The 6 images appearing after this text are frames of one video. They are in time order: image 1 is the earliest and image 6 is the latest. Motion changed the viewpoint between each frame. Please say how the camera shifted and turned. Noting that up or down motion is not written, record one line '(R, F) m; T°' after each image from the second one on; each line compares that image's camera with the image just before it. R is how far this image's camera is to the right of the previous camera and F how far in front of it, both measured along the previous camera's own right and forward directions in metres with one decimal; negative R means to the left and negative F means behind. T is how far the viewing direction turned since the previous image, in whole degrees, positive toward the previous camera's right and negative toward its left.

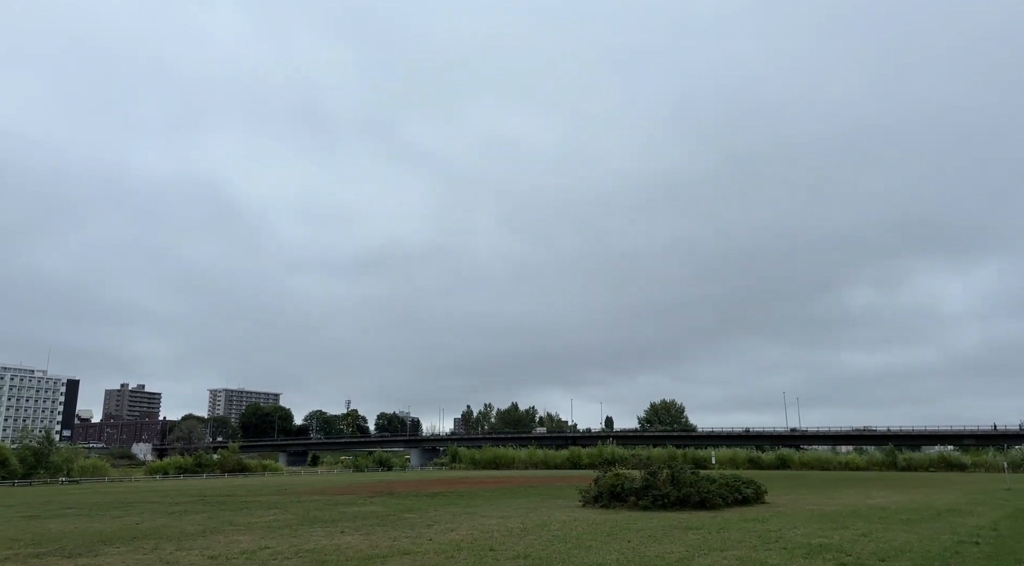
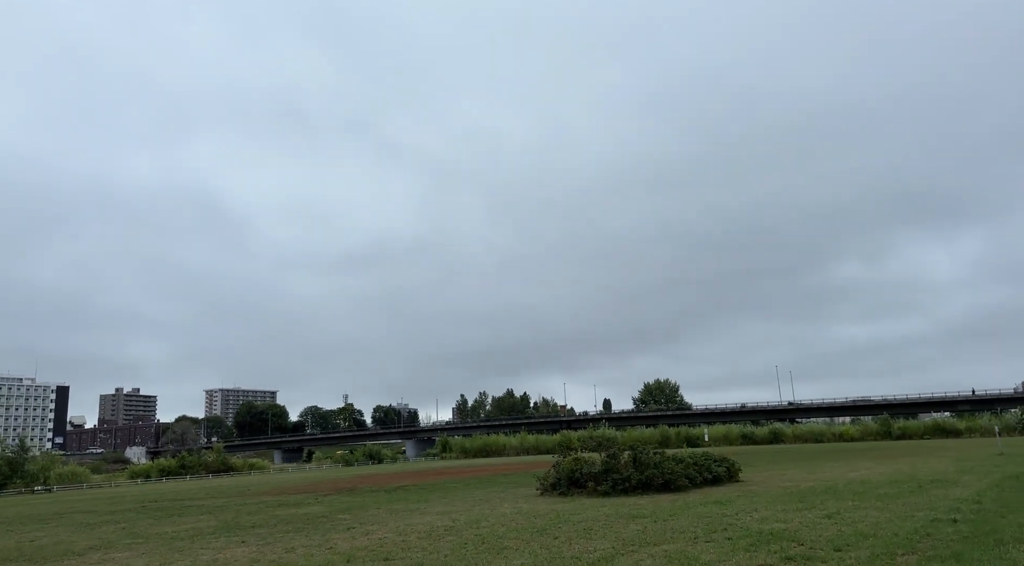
(+2.6, +2.7) m; 0°
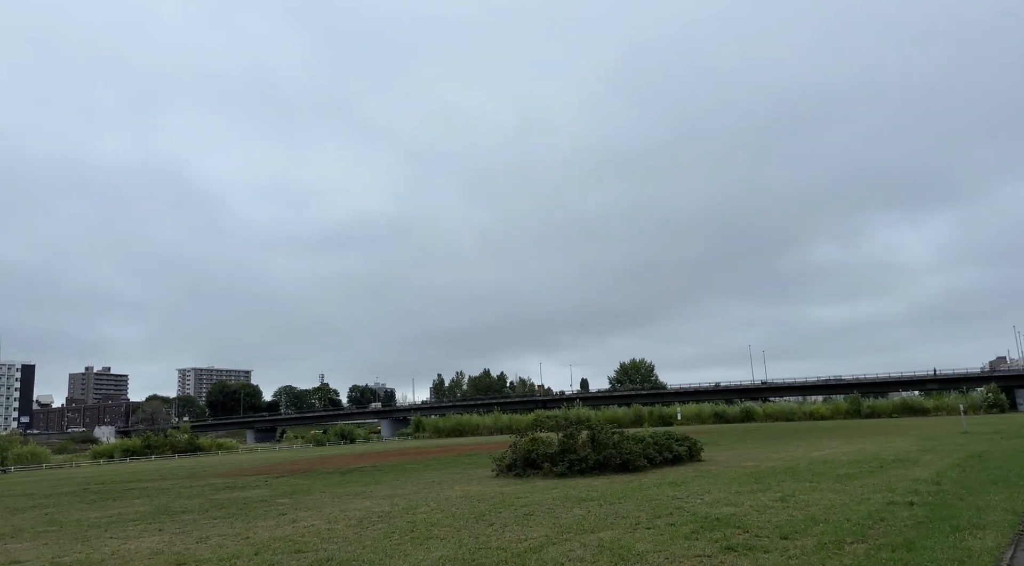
(+1.1, +1.3) m; +1°
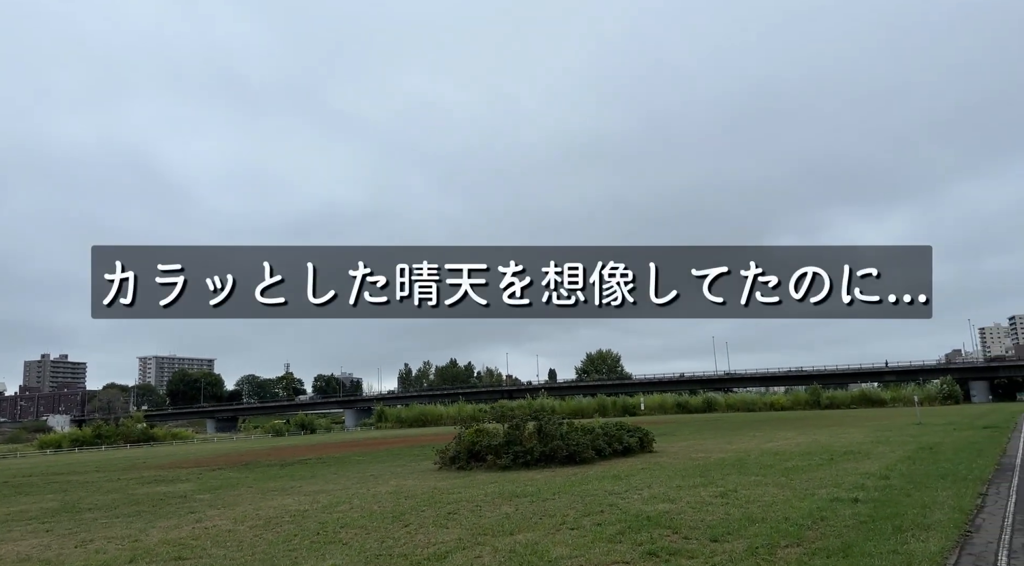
(+1.1, +1.3) m; +2°
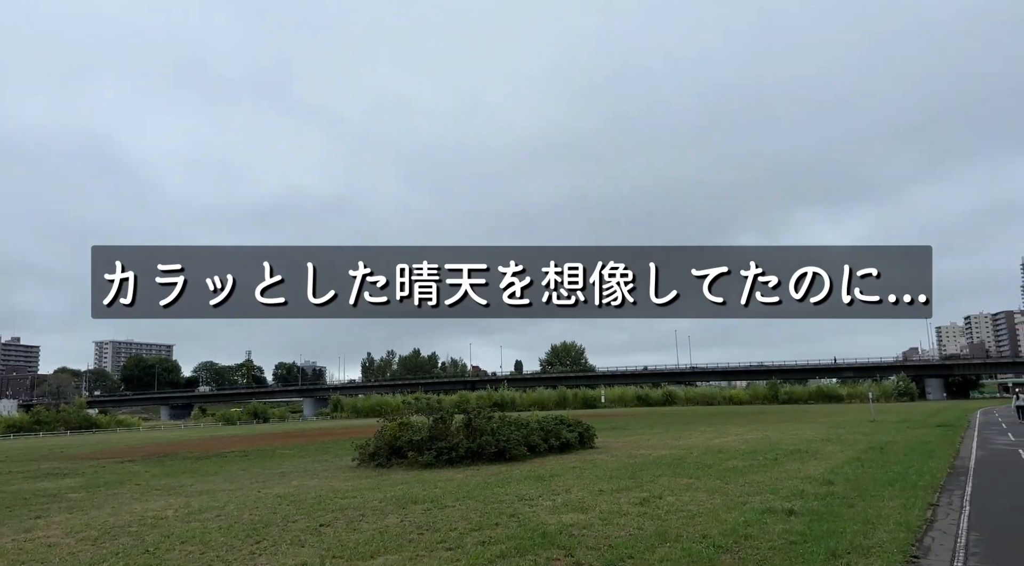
(+1.7, +2.4) m; +2°
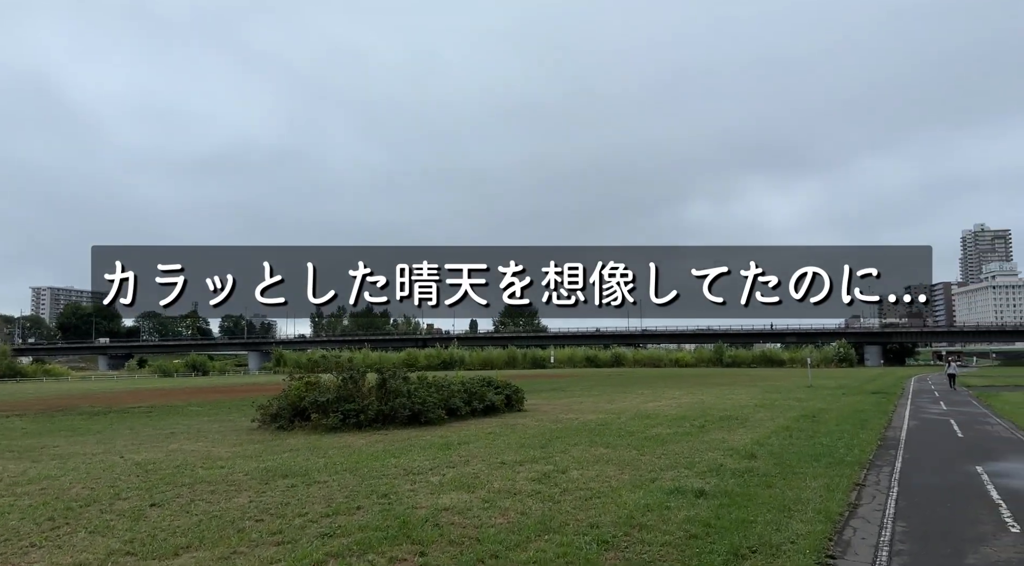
(+1.5, +2.2) m; +3°
